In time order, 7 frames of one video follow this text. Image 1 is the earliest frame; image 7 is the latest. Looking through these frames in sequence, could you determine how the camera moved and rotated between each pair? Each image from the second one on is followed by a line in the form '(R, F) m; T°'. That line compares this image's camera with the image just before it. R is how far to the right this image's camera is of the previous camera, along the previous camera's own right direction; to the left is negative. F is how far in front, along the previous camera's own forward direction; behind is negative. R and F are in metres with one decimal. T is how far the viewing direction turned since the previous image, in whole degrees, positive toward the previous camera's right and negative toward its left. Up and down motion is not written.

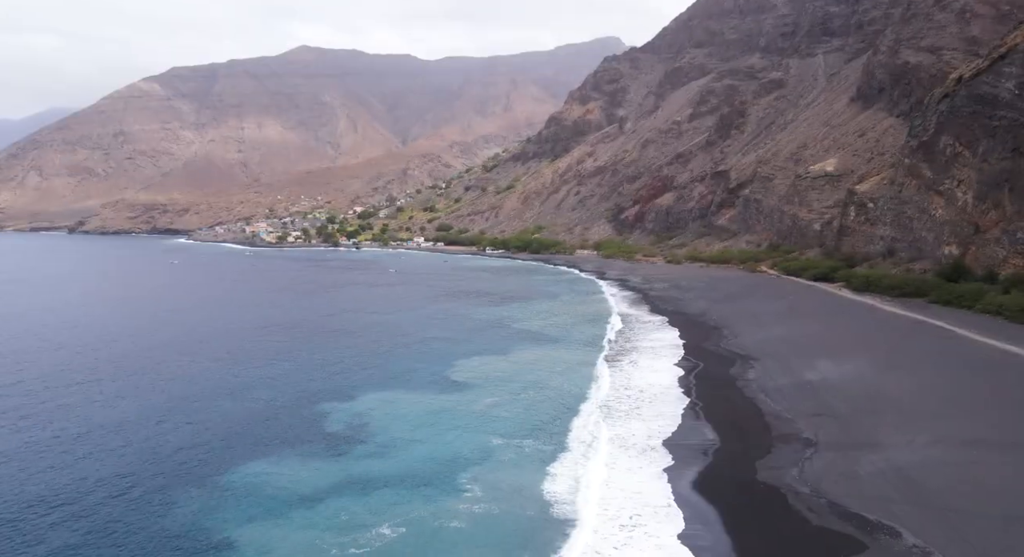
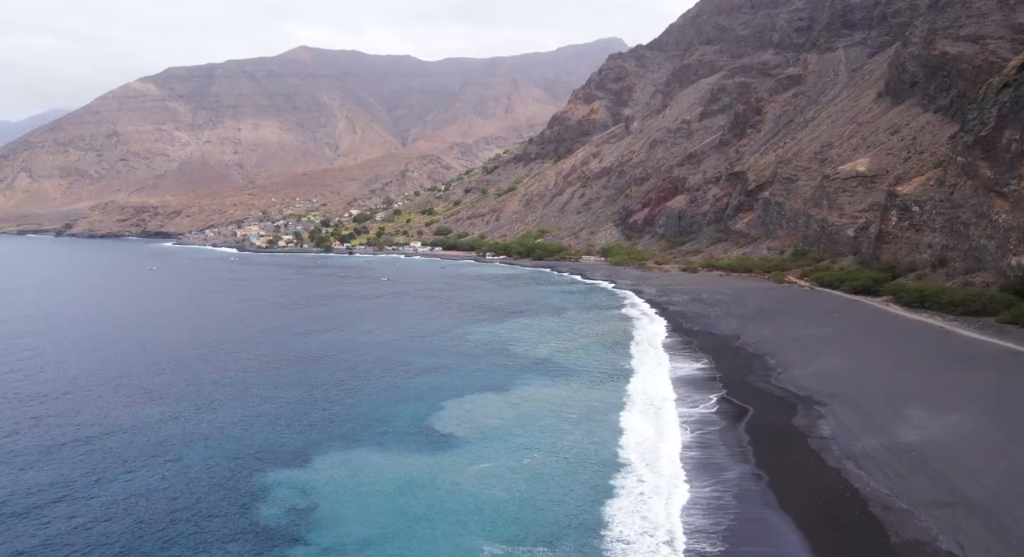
(-0.1, +5.7) m; 0°
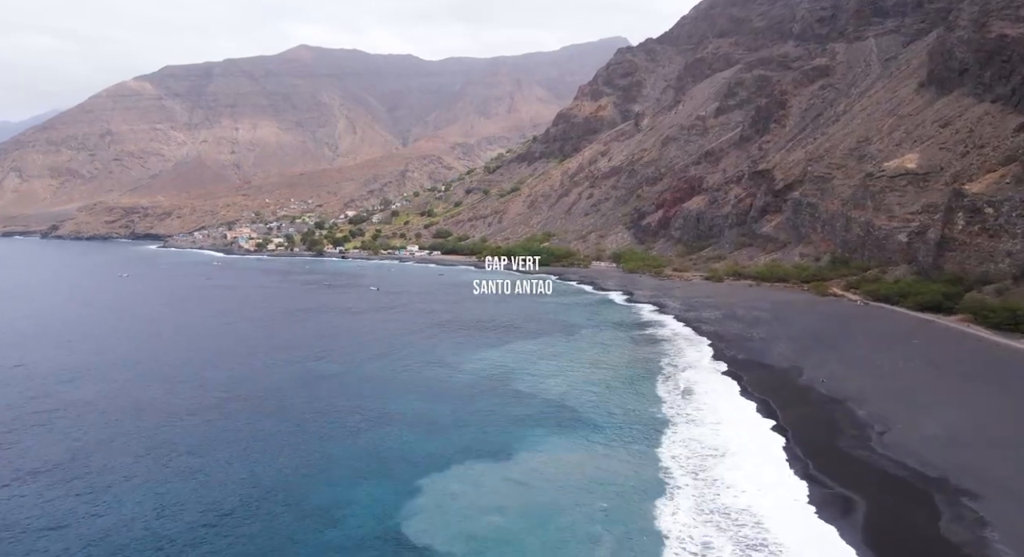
(-0.1, +6.9) m; 0°
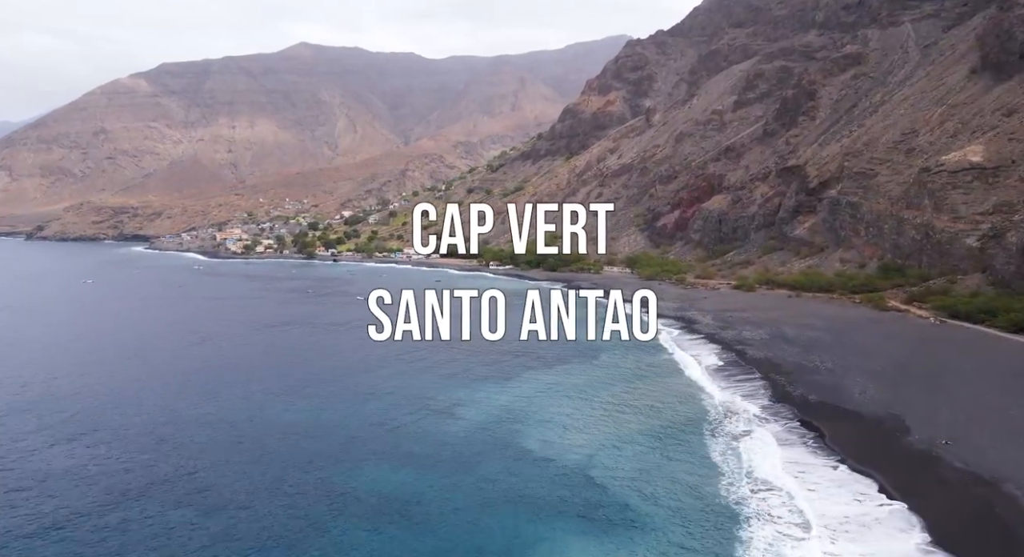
(-0.1, +6.9) m; 0°
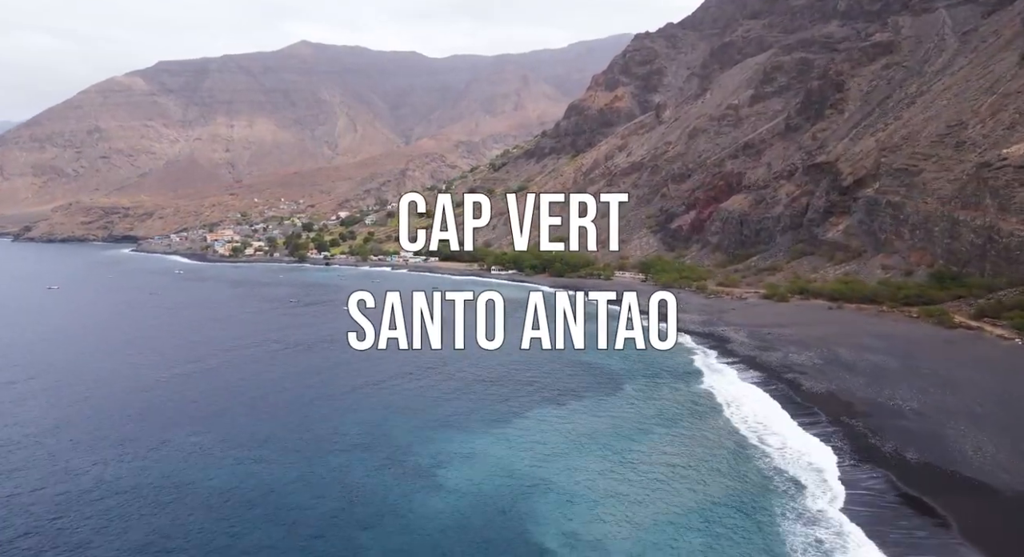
(0.0, +5.7) m; 0°
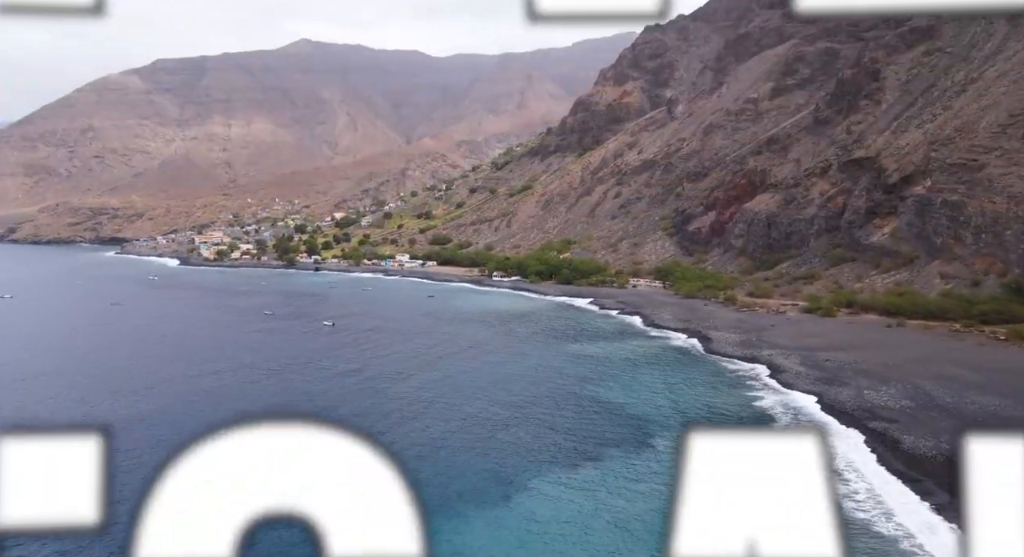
(0.0, +6.2) m; 0°
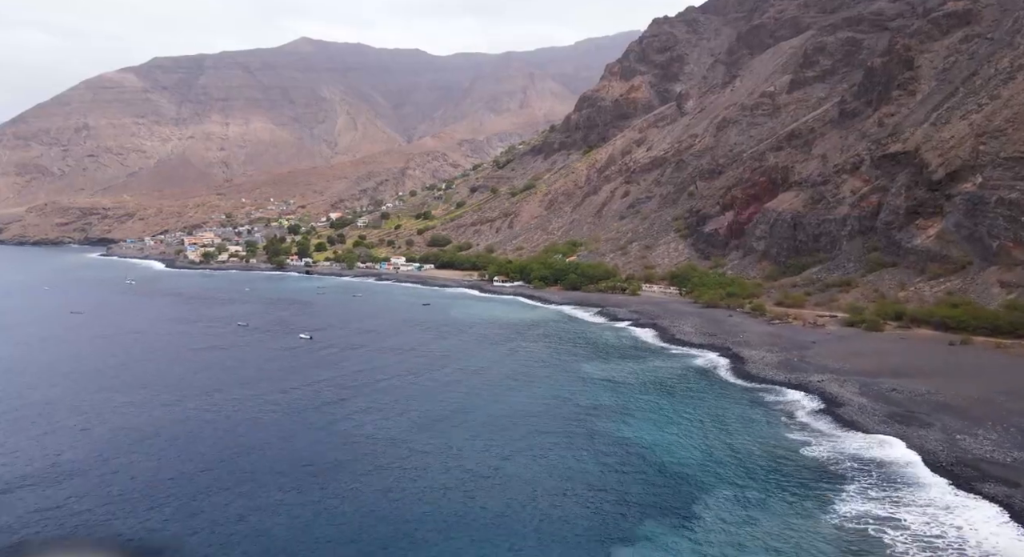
(0.0, +5.0) m; 0°
